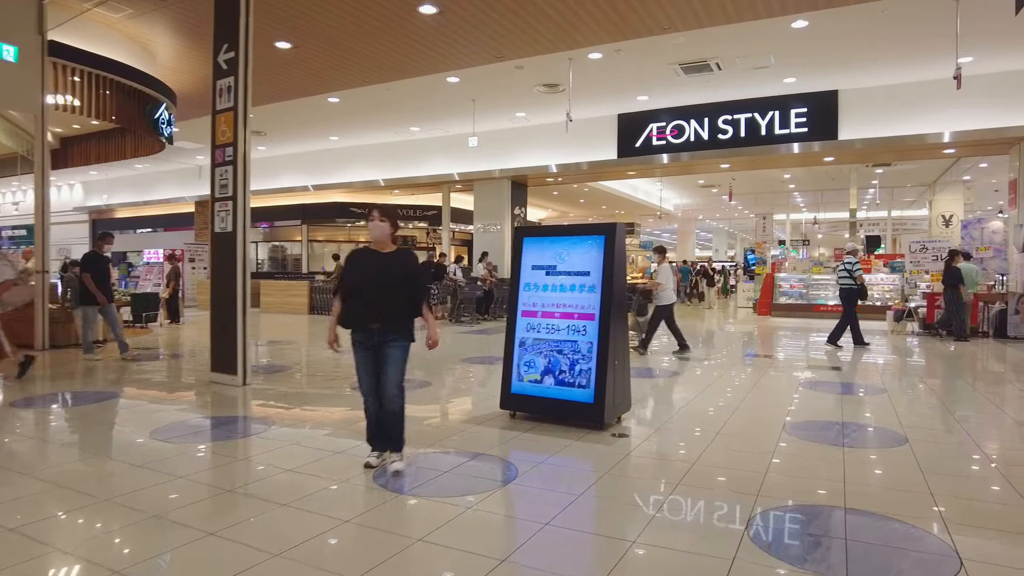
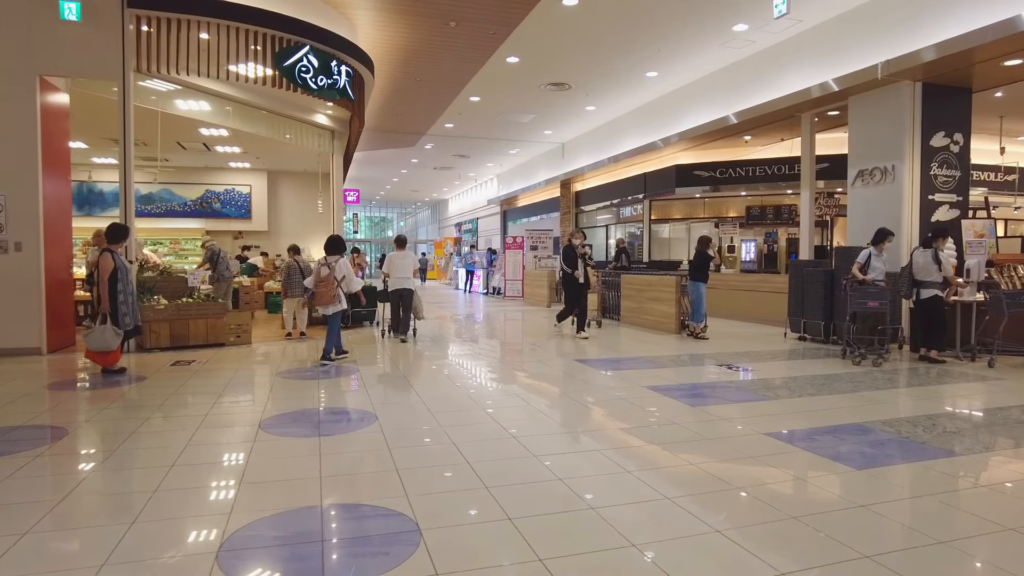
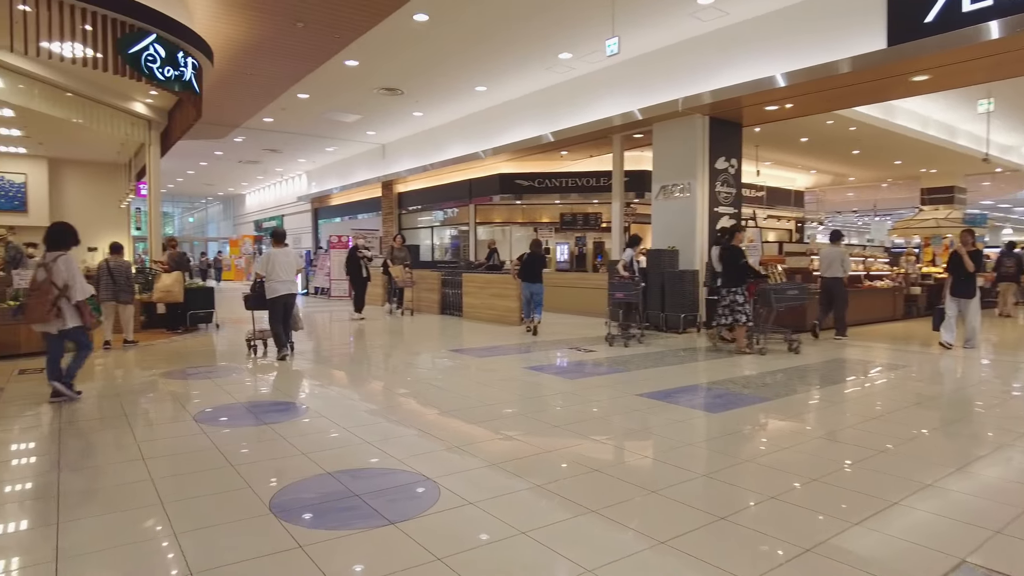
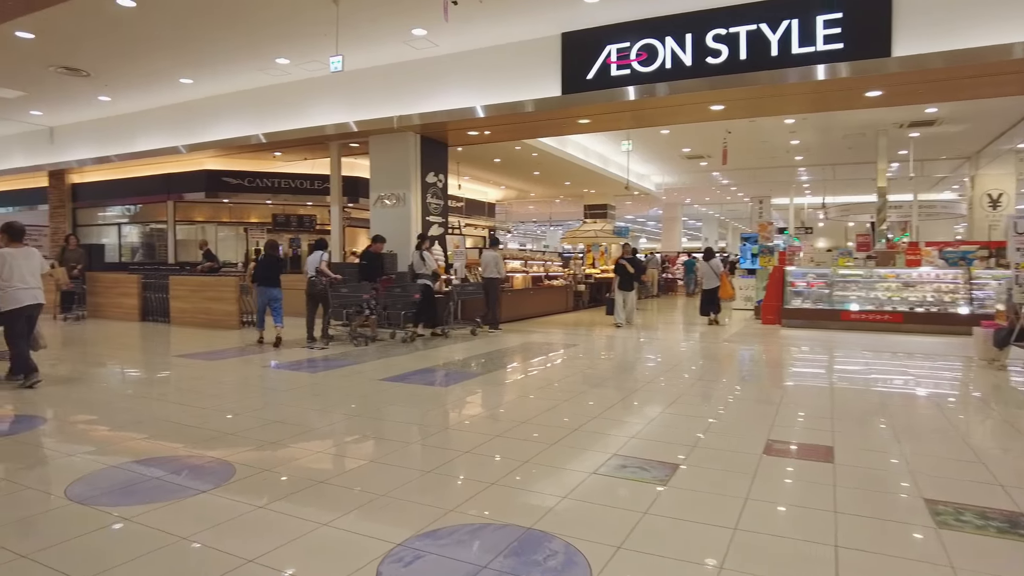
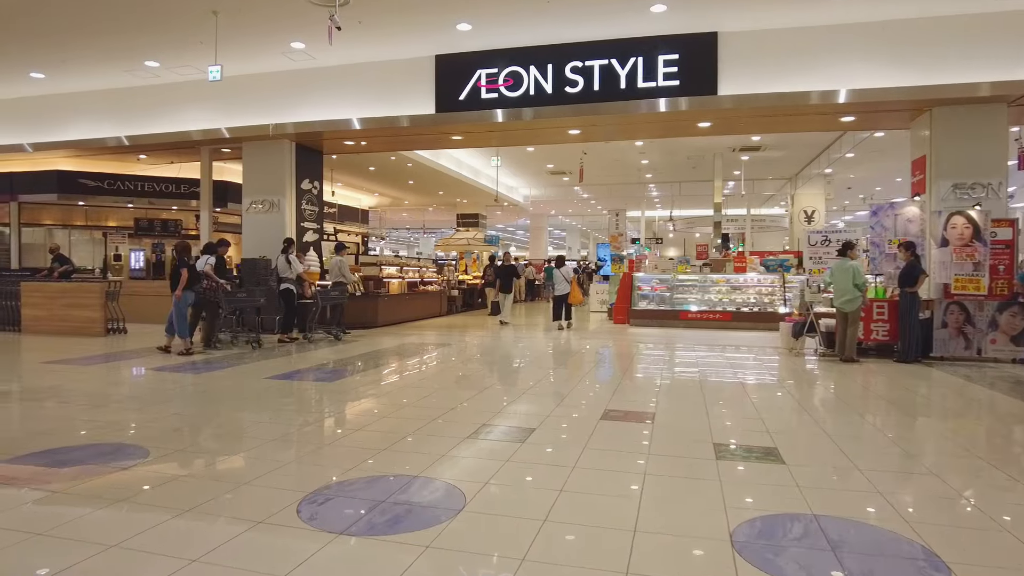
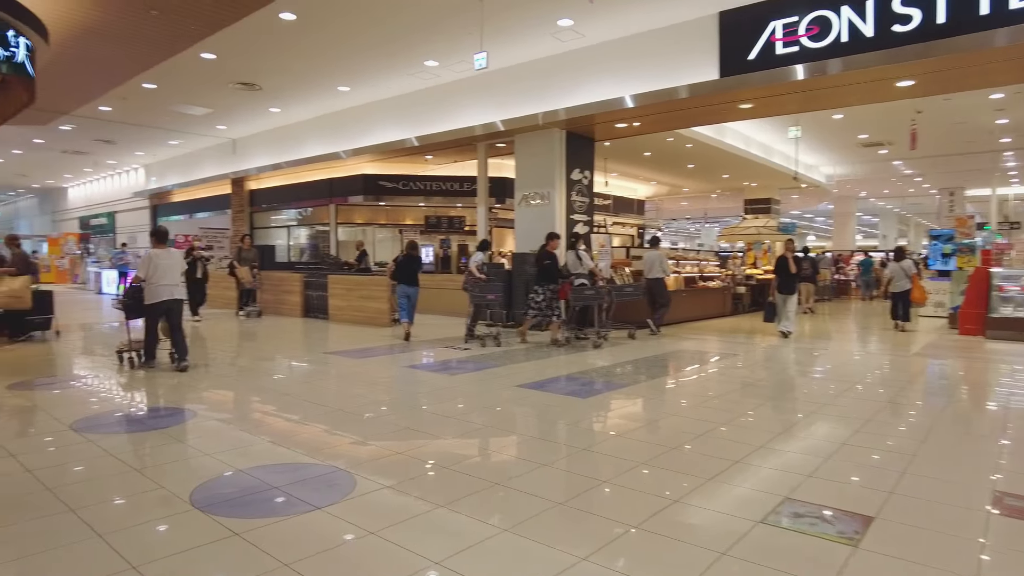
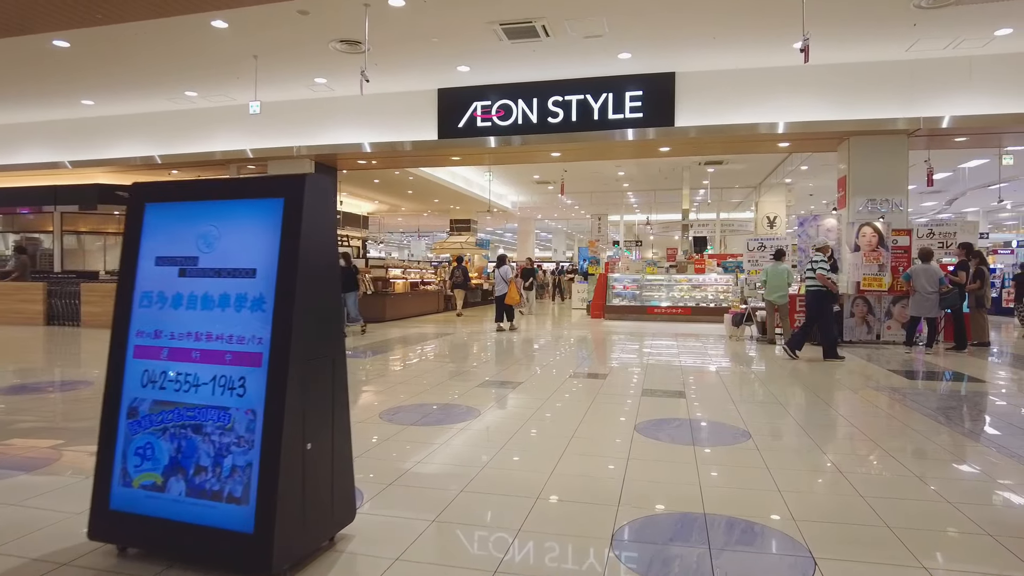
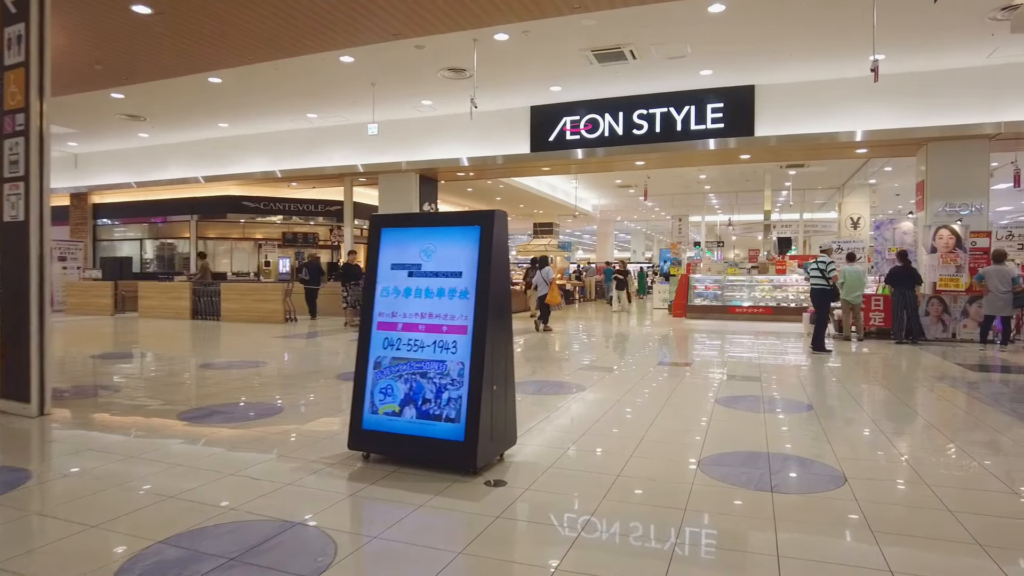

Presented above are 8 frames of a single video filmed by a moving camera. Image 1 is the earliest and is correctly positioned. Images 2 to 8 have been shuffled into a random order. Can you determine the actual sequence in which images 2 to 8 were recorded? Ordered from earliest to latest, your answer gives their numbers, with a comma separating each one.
8, 7, 5, 4, 6, 3, 2
